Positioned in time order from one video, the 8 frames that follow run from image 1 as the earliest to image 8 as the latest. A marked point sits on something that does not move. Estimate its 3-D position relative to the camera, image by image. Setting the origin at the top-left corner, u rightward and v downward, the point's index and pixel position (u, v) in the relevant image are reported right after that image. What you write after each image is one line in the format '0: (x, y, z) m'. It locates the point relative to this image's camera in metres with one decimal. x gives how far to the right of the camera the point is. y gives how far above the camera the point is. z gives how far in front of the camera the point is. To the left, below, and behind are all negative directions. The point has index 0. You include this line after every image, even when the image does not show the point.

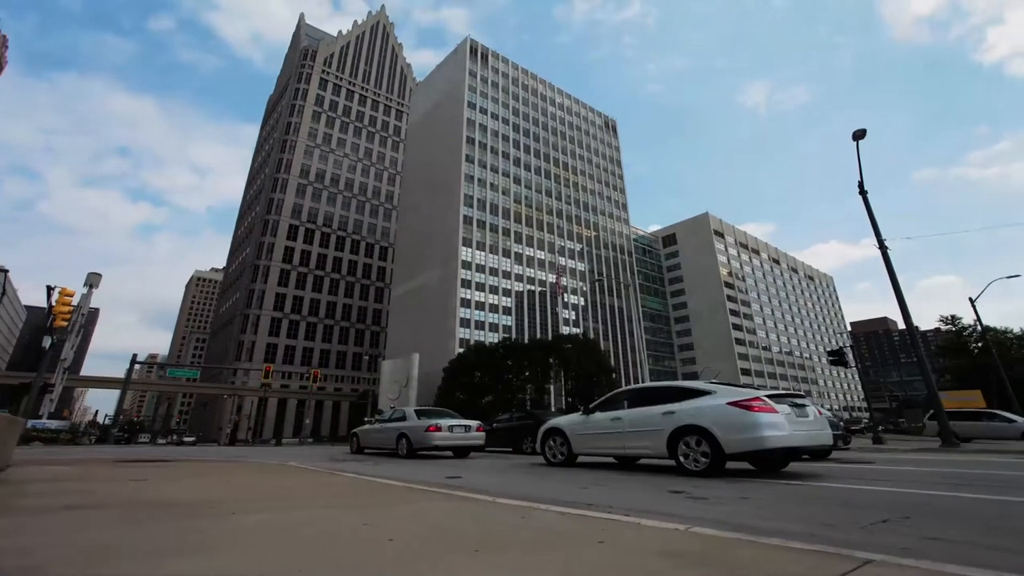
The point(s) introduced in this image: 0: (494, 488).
0: (-0.3, -2.8, +7.1) m
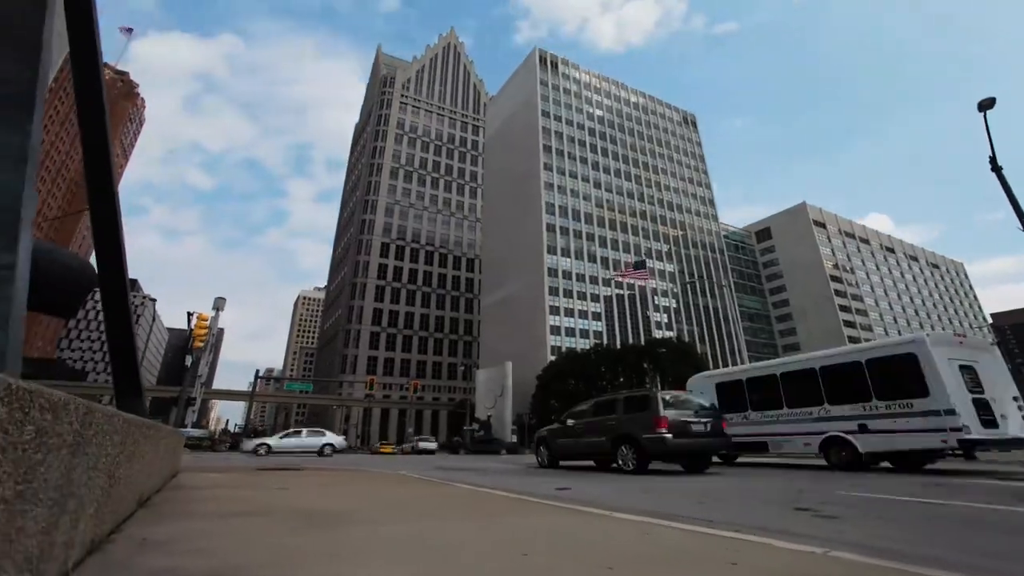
0: (+1.3, -2.9, +7.1) m
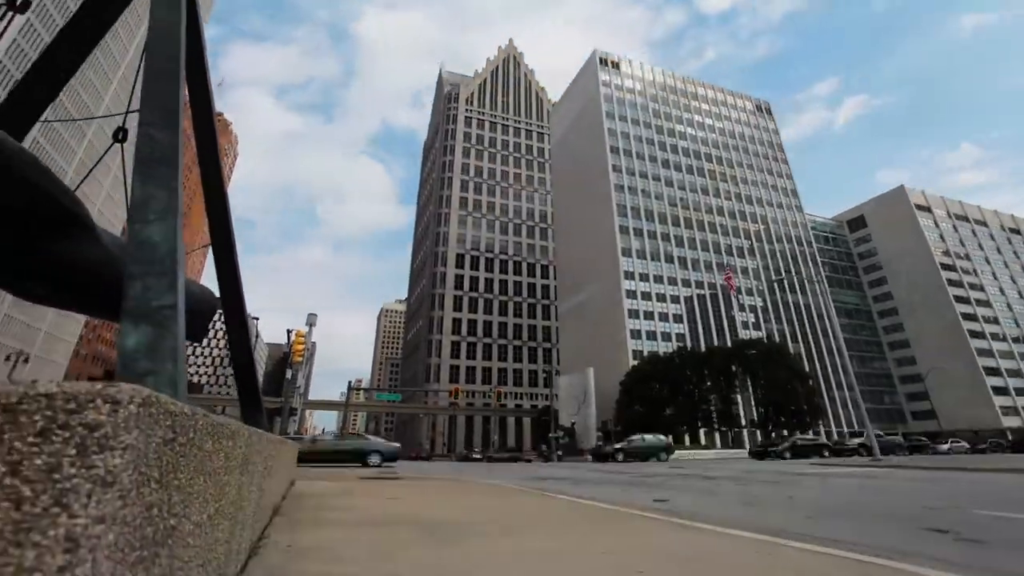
0: (+2.6, -3.0, +7.0) m
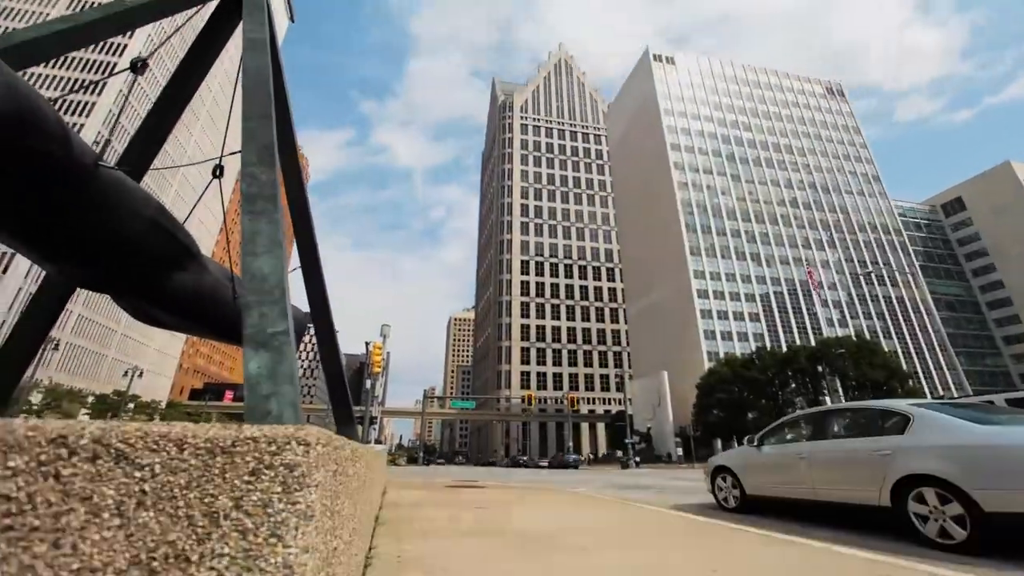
0: (+3.8, -3.1, +6.6) m
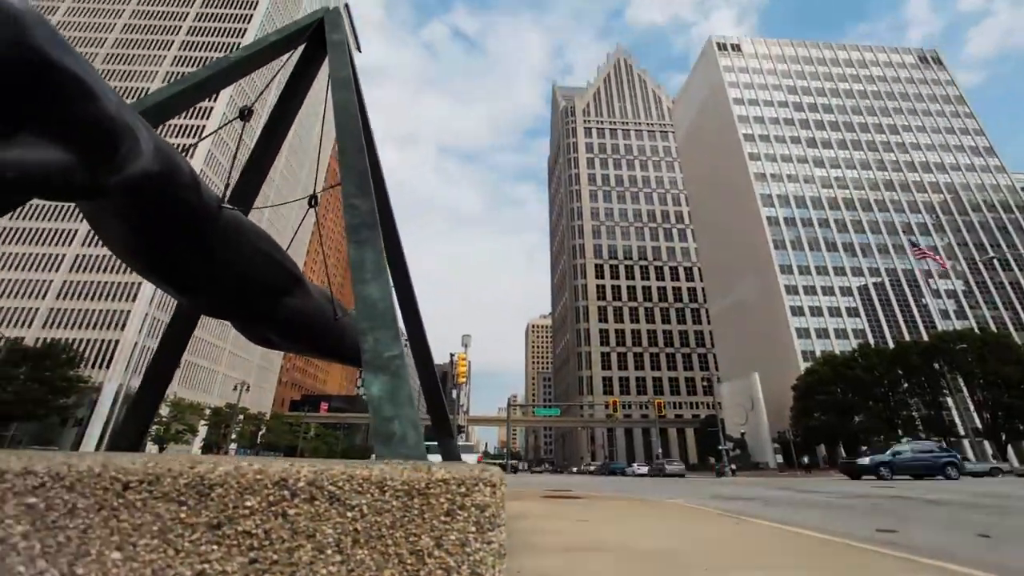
0: (+5.1, -3.0, +6.0) m
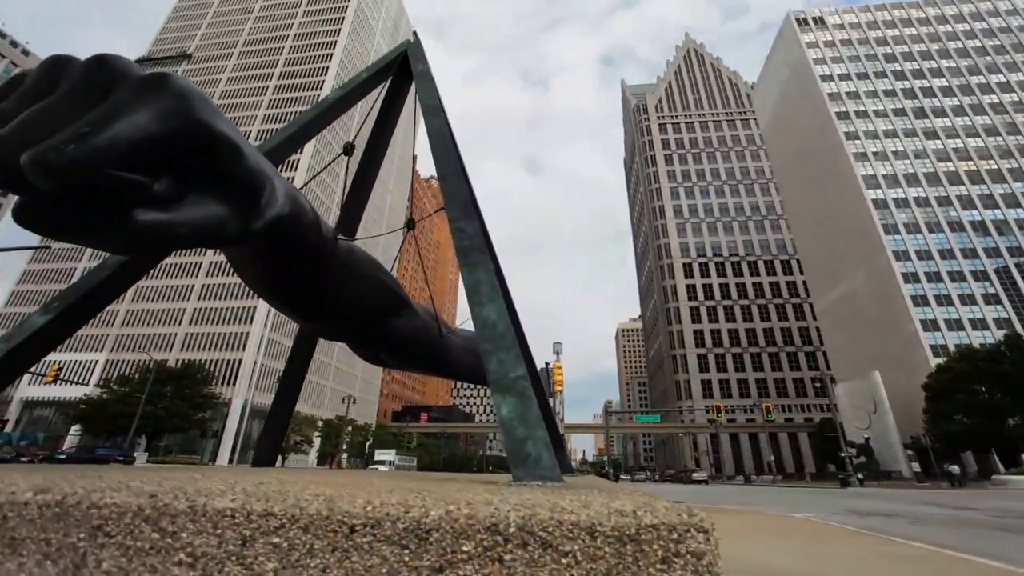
0: (+6.6, -2.9, +5.1) m
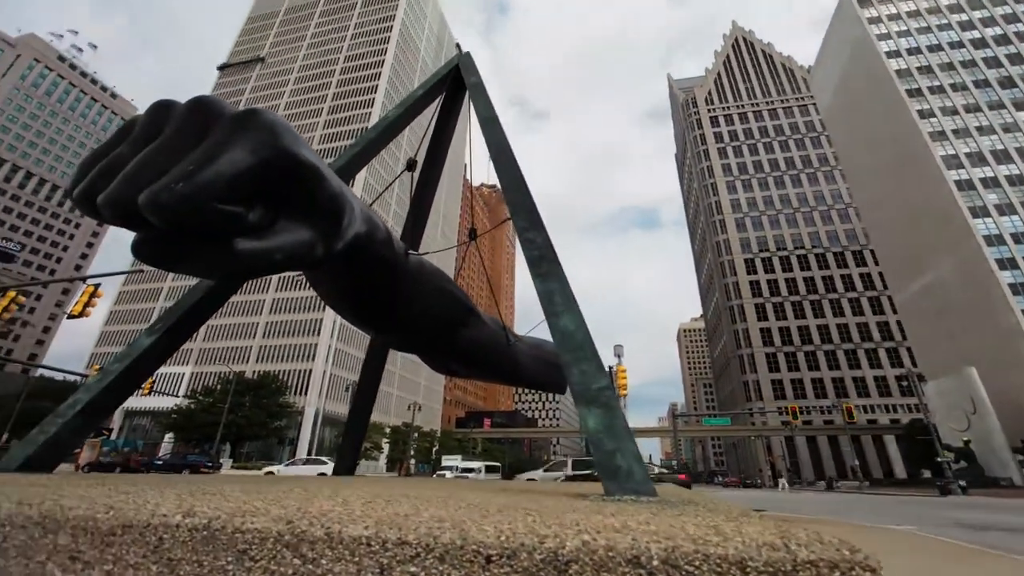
0: (+7.4, -2.7, +4.3) m
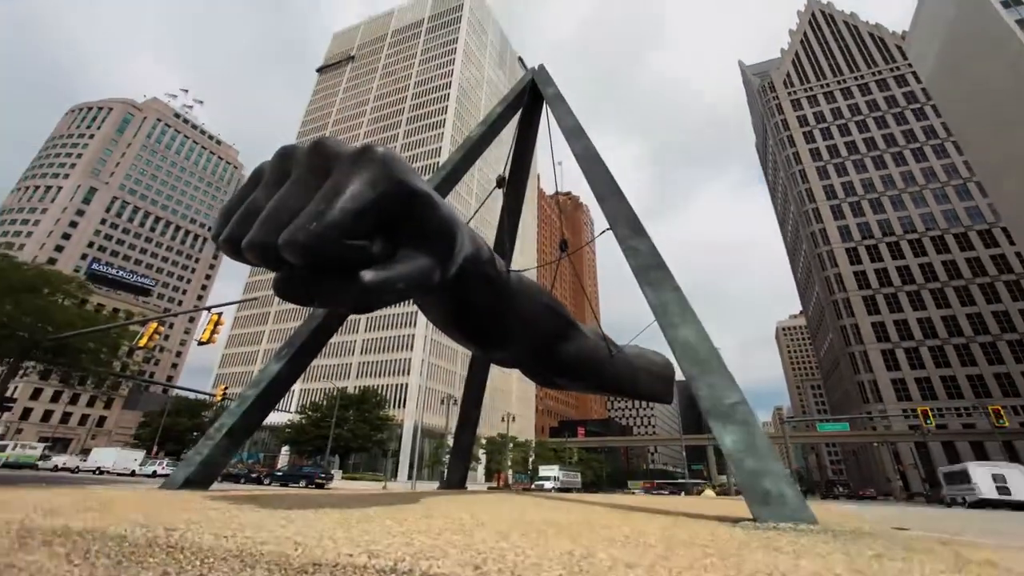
0: (+8.5, -2.4, +2.9) m
